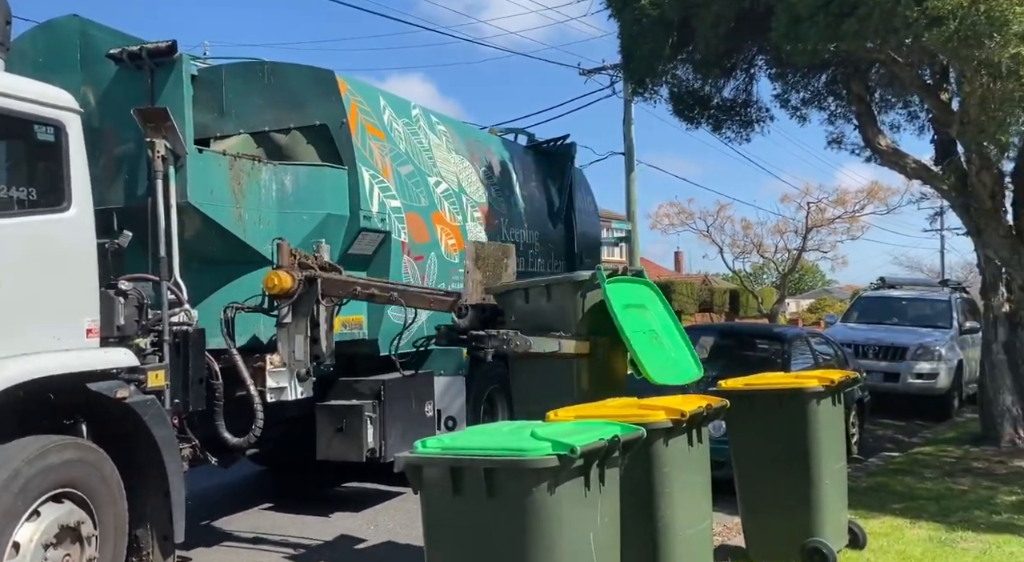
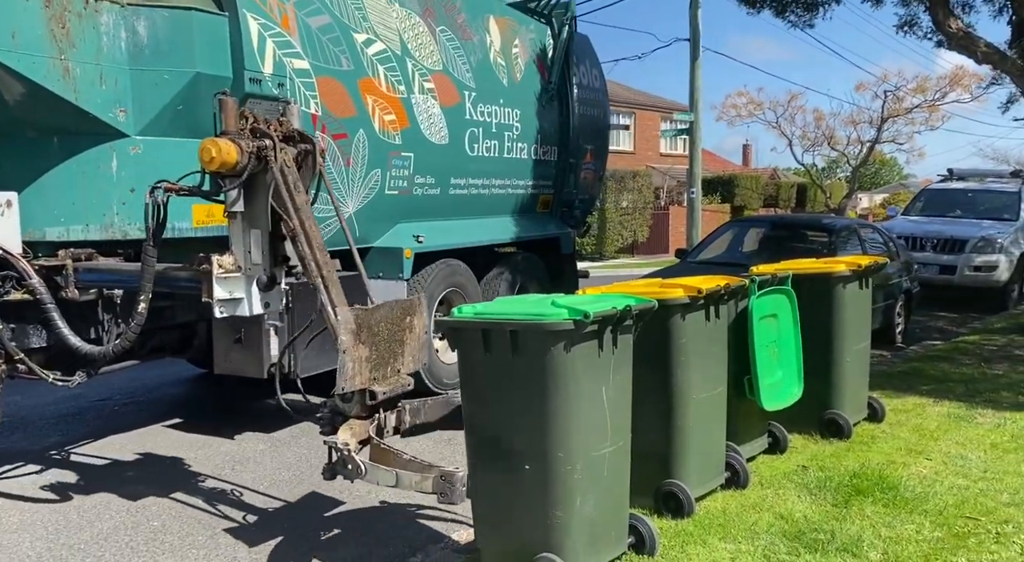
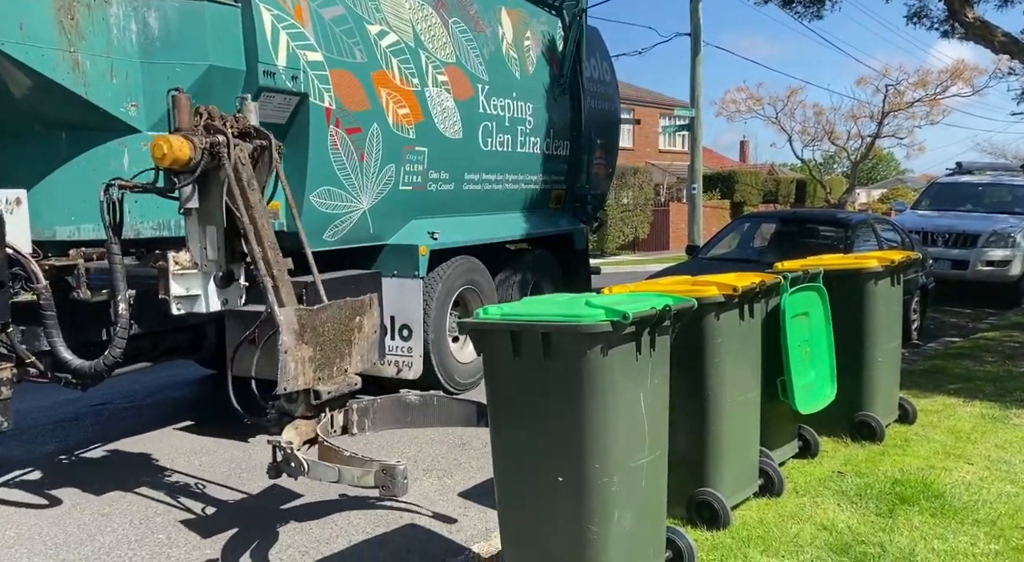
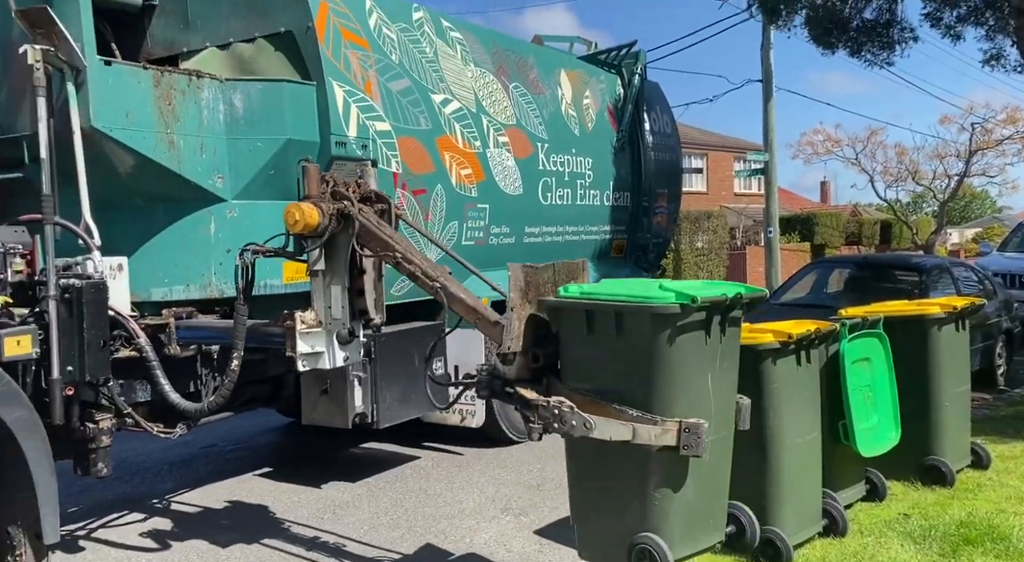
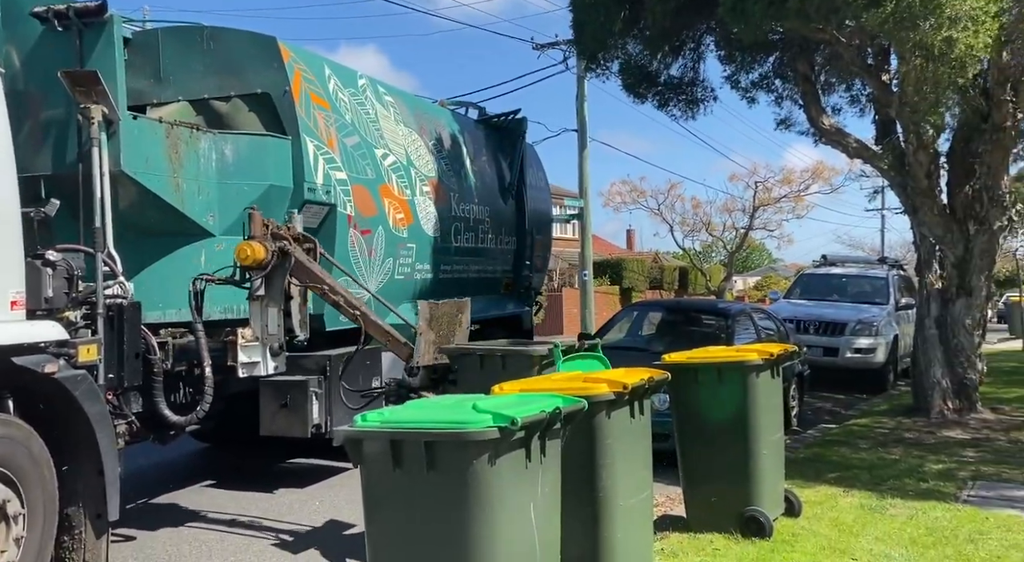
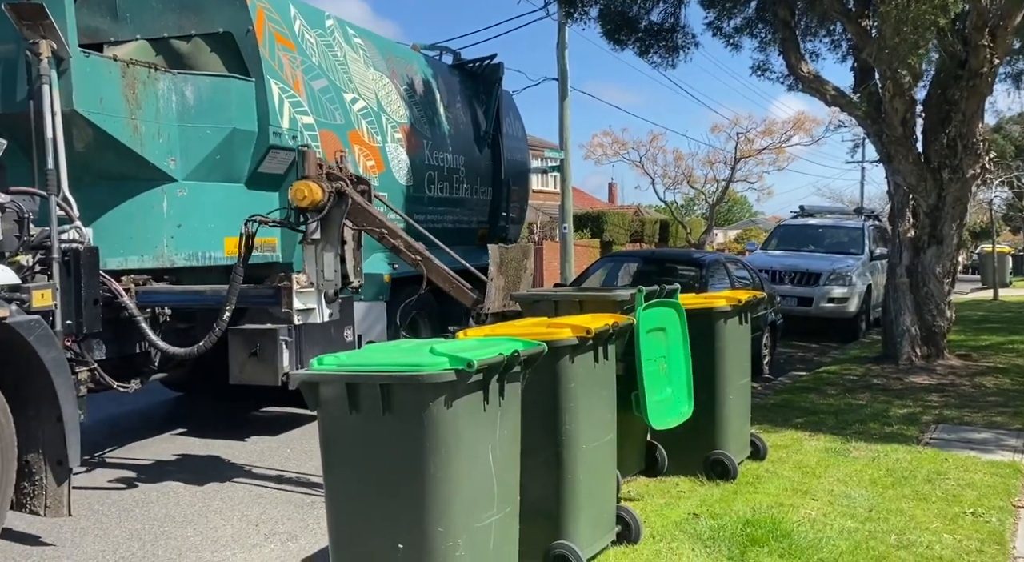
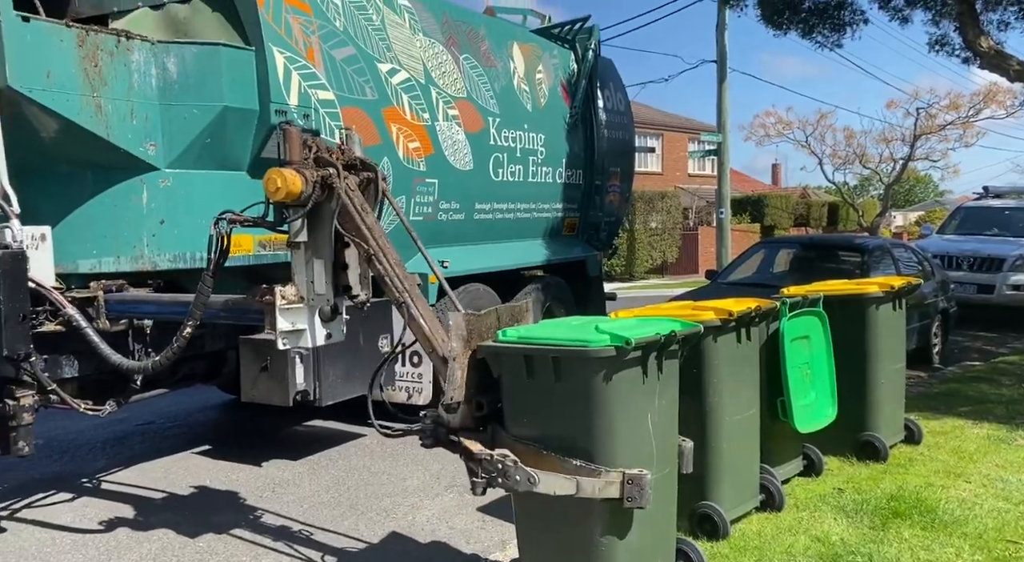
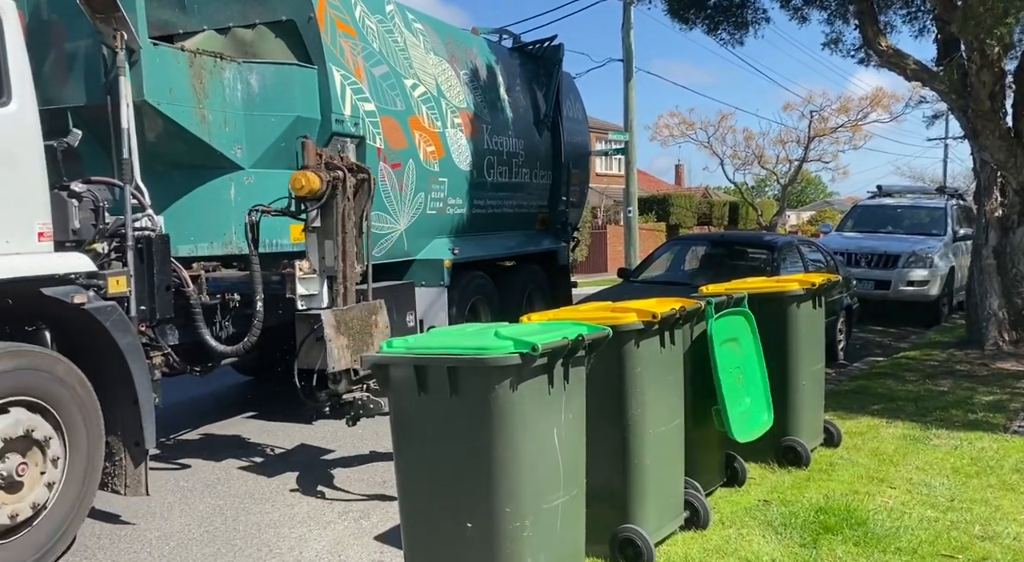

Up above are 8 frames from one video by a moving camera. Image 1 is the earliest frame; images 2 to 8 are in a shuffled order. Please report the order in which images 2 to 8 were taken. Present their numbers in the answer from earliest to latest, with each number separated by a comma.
5, 6, 8, 3, 2, 7, 4
